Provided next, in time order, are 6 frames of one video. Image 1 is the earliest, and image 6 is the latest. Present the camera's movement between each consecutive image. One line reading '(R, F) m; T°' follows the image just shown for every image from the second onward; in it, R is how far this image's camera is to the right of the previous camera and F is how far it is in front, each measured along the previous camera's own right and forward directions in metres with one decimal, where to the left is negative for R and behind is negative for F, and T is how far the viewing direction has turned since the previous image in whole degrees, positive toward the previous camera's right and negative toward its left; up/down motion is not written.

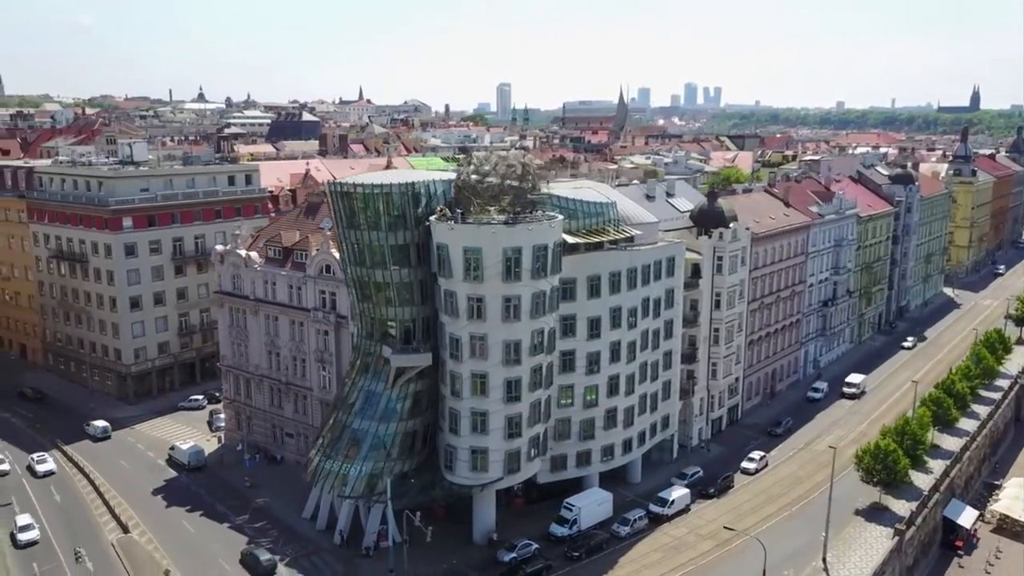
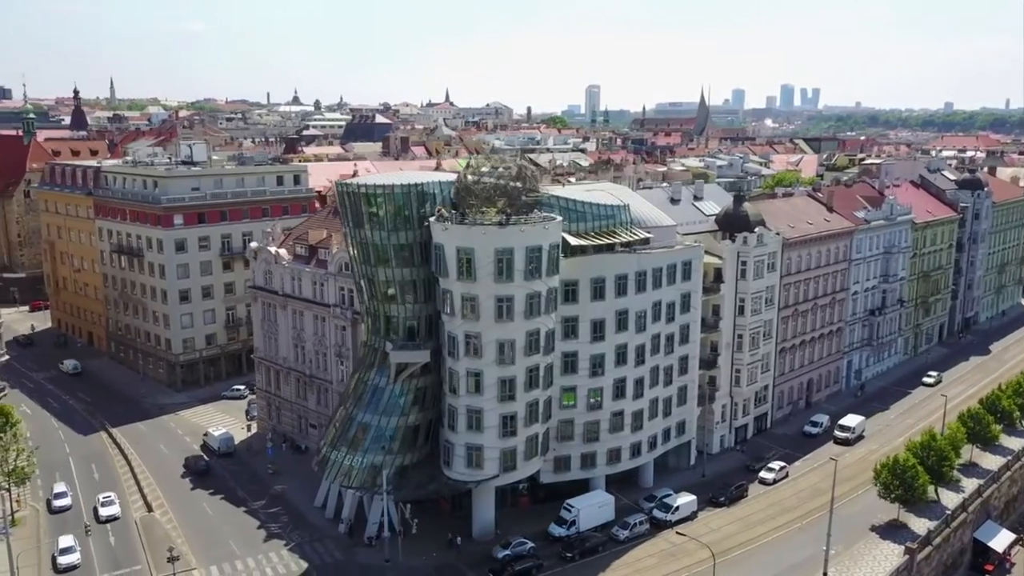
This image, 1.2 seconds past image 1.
(+7.1, -0.5) m; -6°
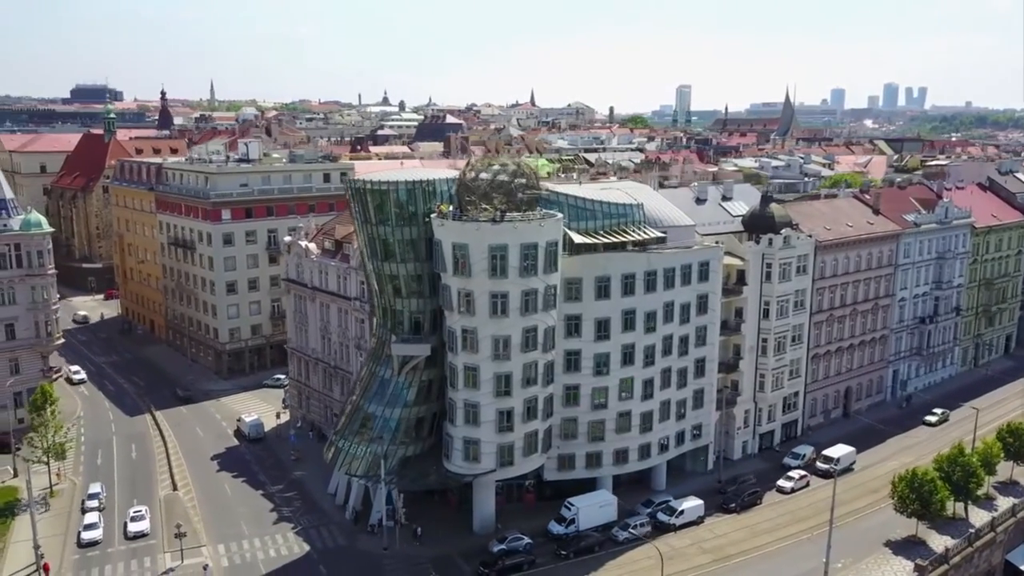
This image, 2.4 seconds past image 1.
(+7.0, -0.2) m; -6°
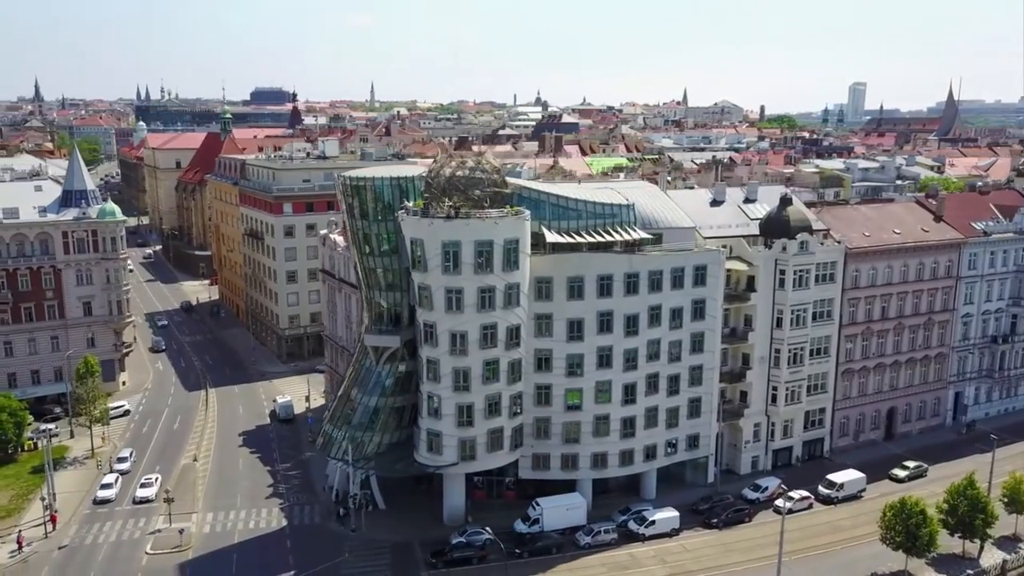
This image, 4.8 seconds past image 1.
(+15.5, +1.1) m; -11°
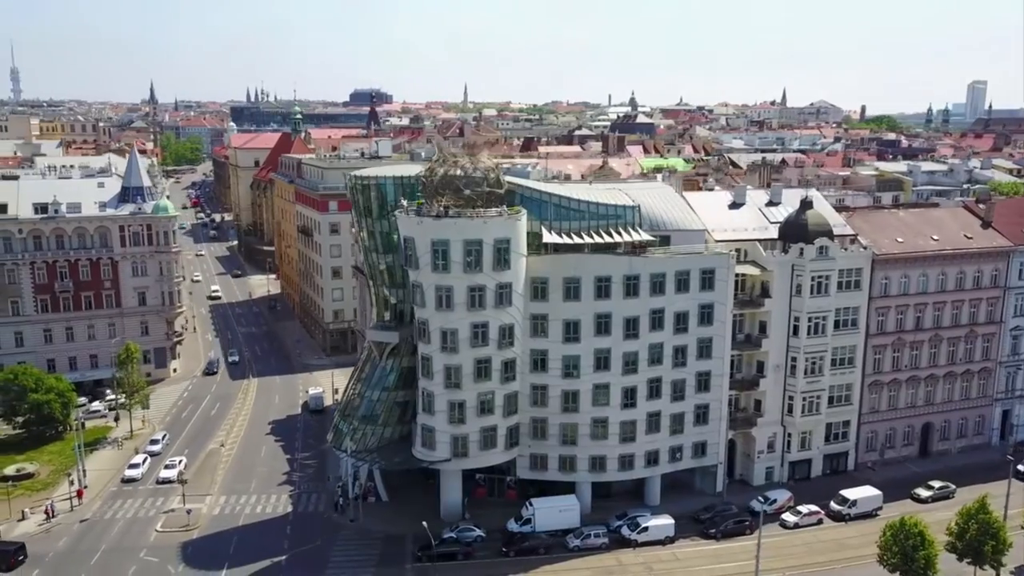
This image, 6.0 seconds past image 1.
(+8.3, +0.3) m; -7°
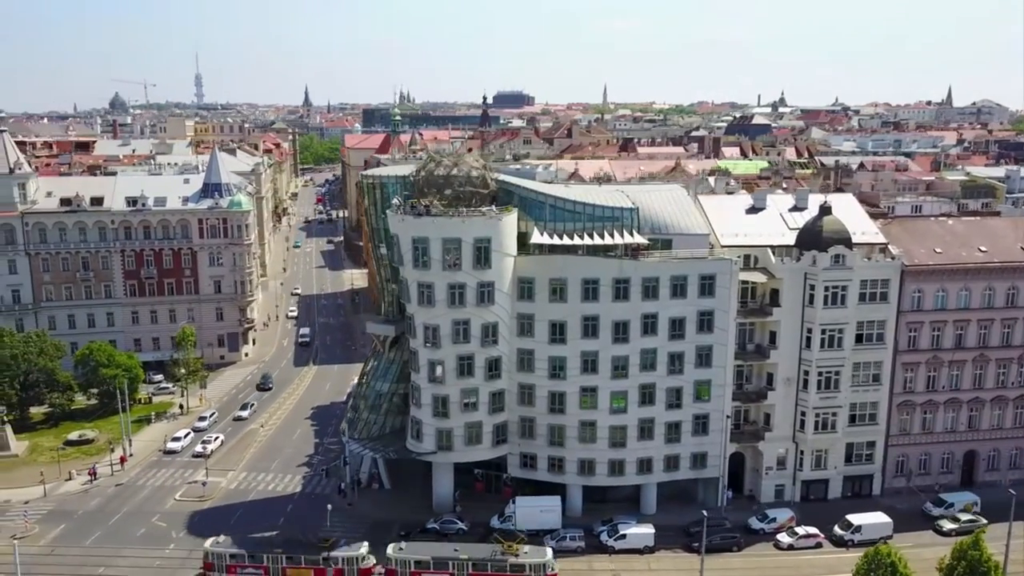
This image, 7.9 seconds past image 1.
(+13.1, +0.7) m; -11°
